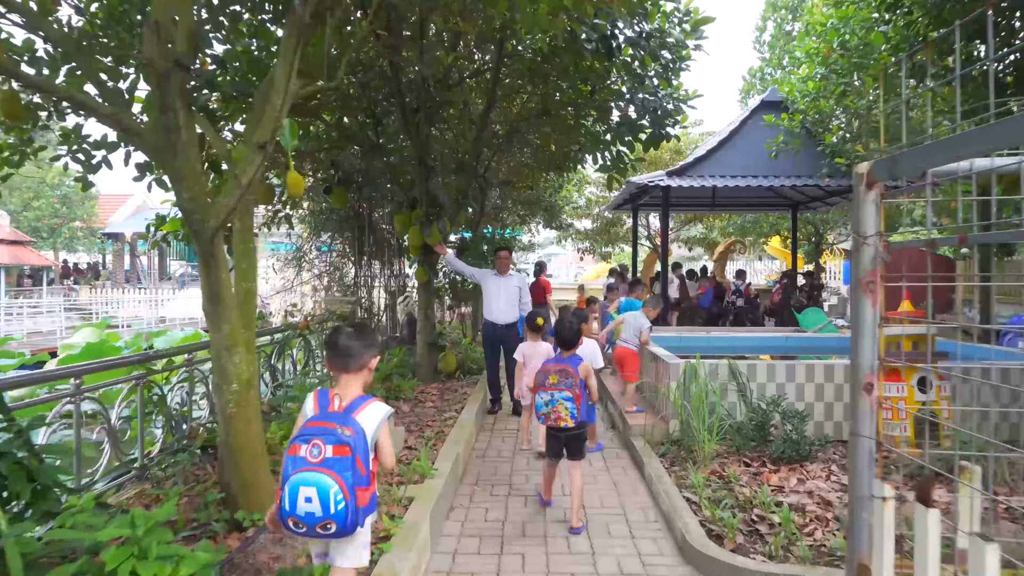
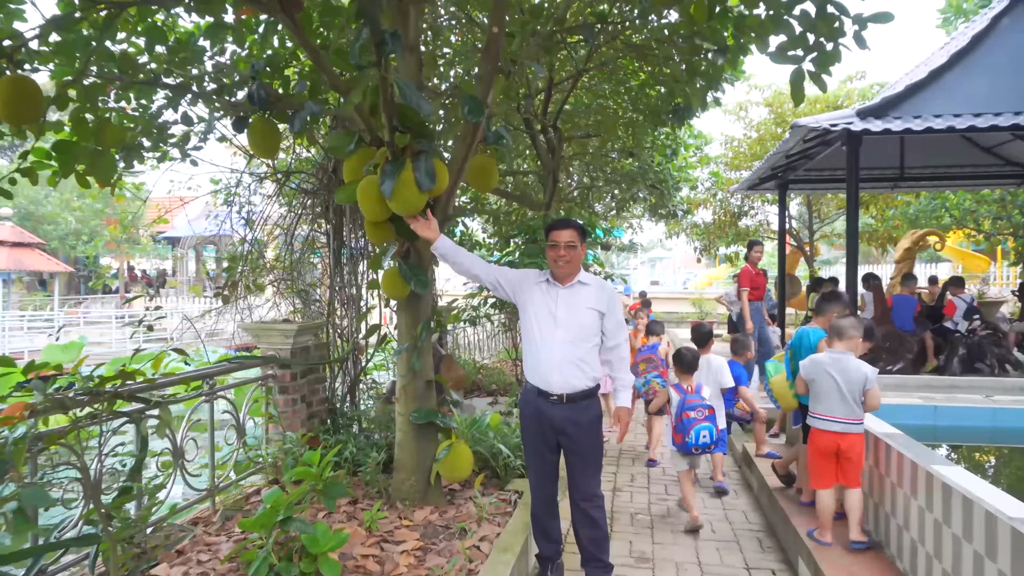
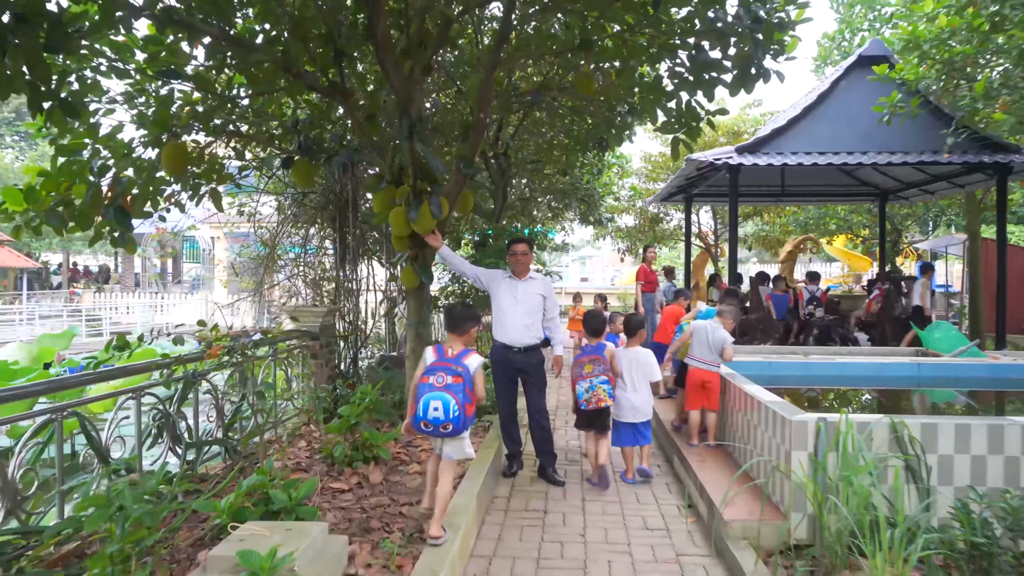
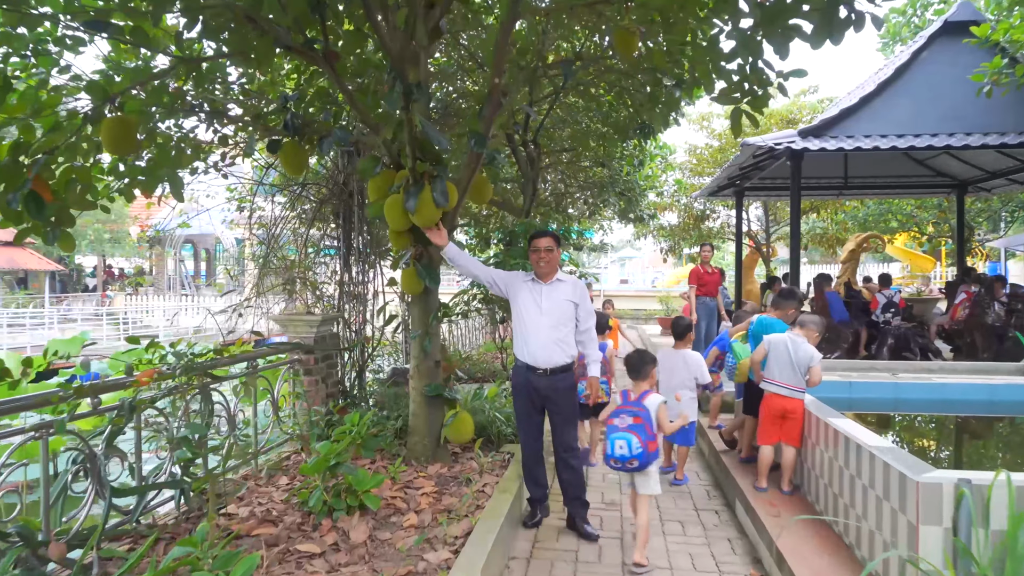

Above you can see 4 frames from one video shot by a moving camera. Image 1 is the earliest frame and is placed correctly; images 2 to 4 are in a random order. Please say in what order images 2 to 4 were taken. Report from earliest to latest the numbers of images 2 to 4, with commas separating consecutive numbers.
3, 4, 2
